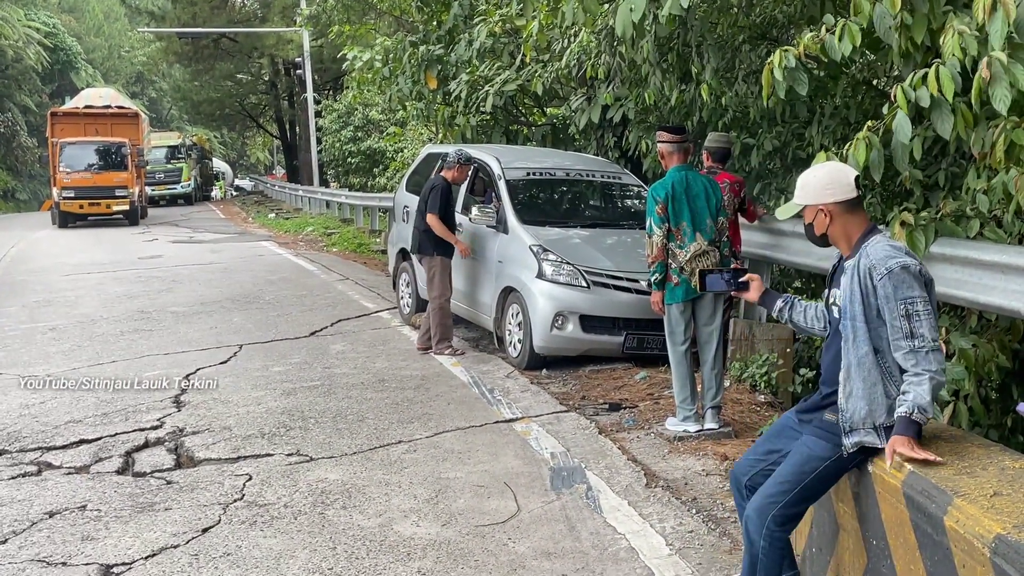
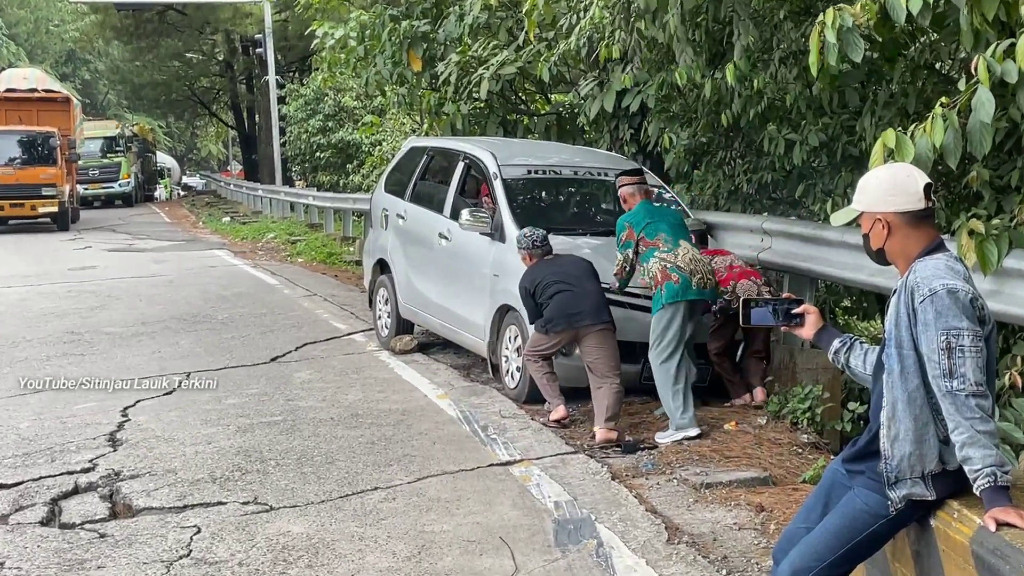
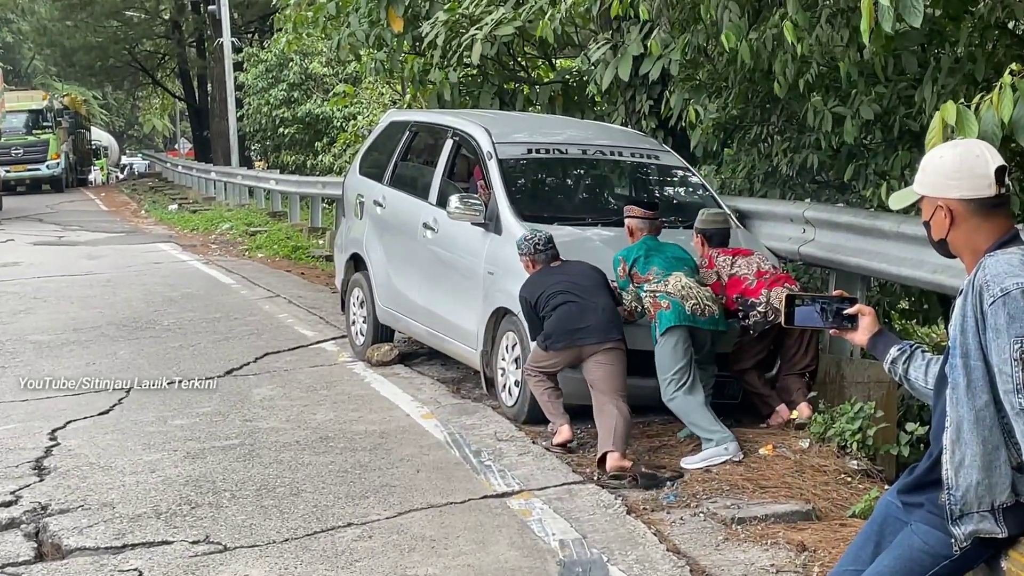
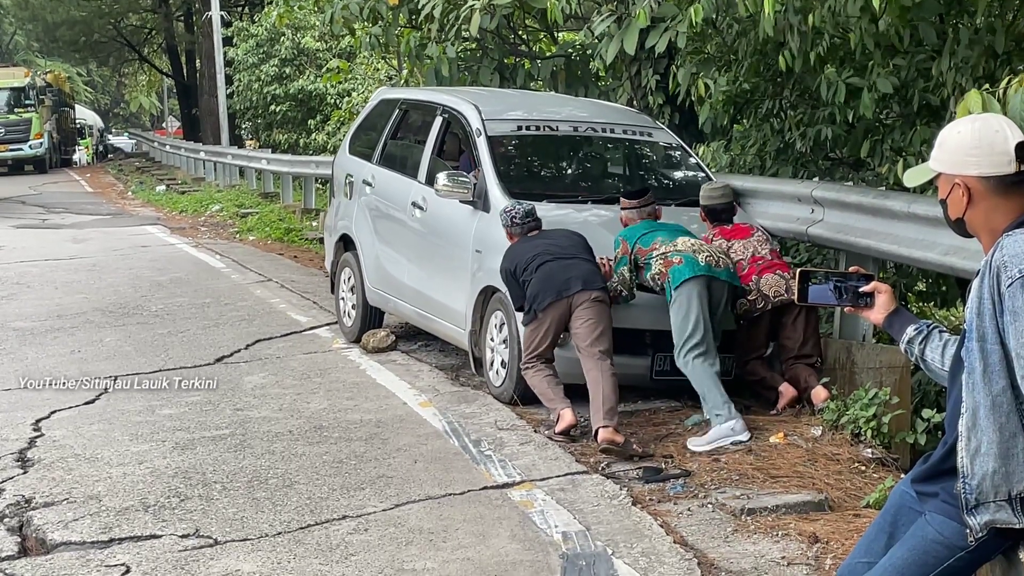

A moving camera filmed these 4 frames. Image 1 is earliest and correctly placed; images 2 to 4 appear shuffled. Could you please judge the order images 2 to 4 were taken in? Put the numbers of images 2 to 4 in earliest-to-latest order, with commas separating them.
2, 3, 4
